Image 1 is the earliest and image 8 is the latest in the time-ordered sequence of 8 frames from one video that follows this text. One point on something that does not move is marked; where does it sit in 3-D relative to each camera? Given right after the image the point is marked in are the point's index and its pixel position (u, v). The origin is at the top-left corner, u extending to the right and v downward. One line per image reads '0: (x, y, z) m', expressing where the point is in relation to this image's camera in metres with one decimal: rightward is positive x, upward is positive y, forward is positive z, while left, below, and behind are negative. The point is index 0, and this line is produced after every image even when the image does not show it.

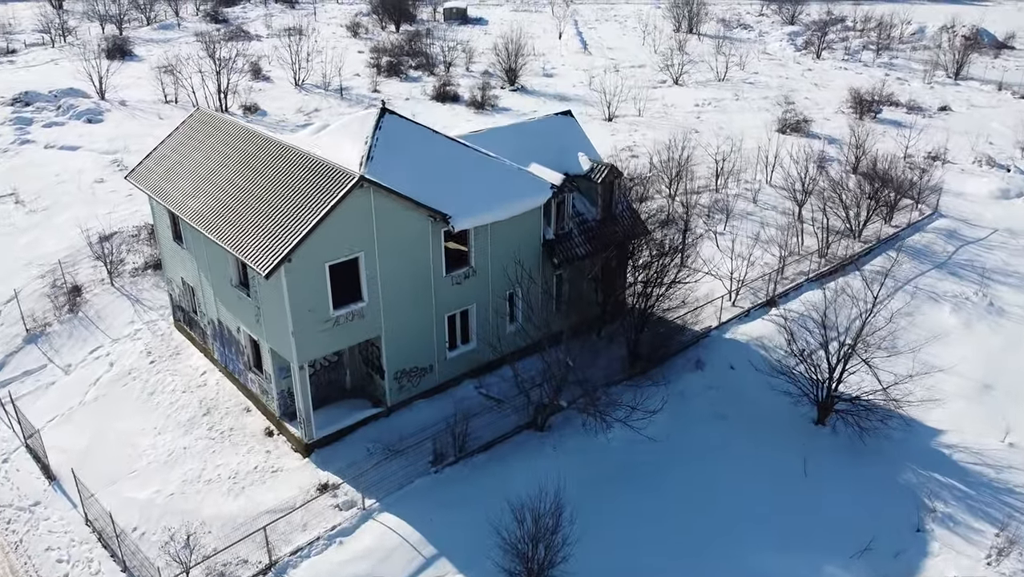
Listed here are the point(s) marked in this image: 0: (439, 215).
0: (-1.5, +1.5, +16.0) m
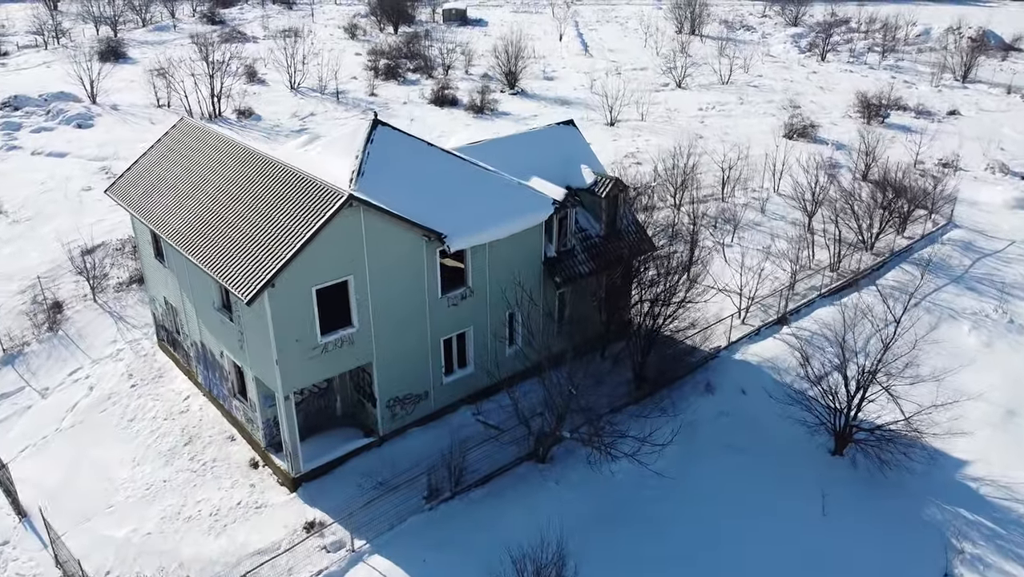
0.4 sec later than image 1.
0: (-1.5, +1.0, +15.1) m
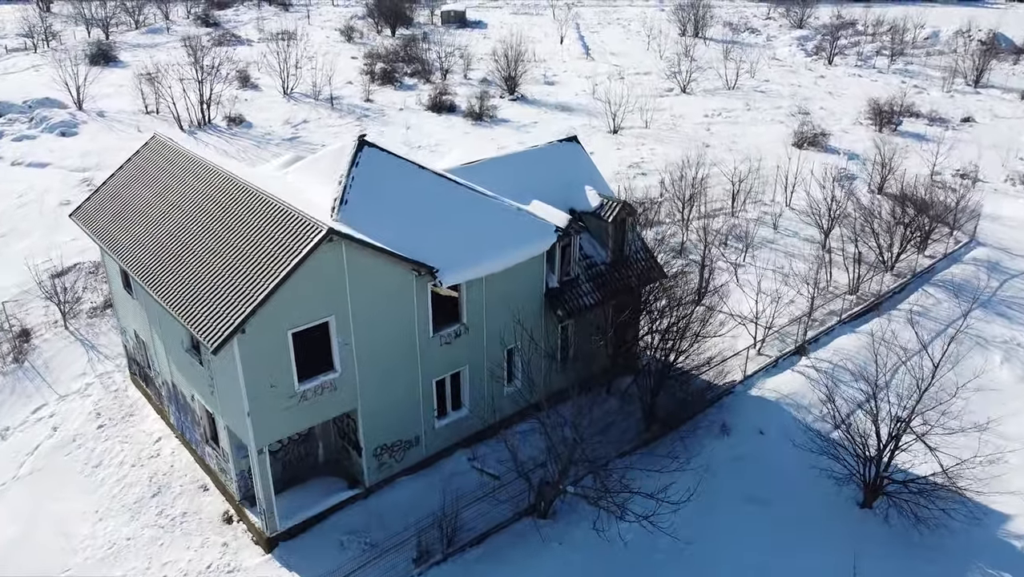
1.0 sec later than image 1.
0: (-1.5, +0.3, +13.7) m
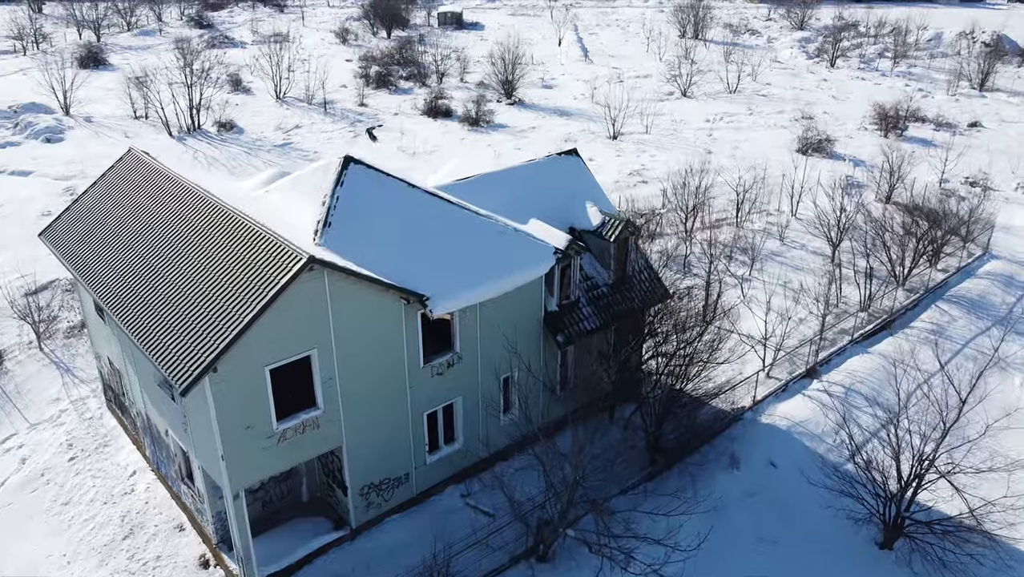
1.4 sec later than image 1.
0: (-1.6, -0.1, +12.7) m
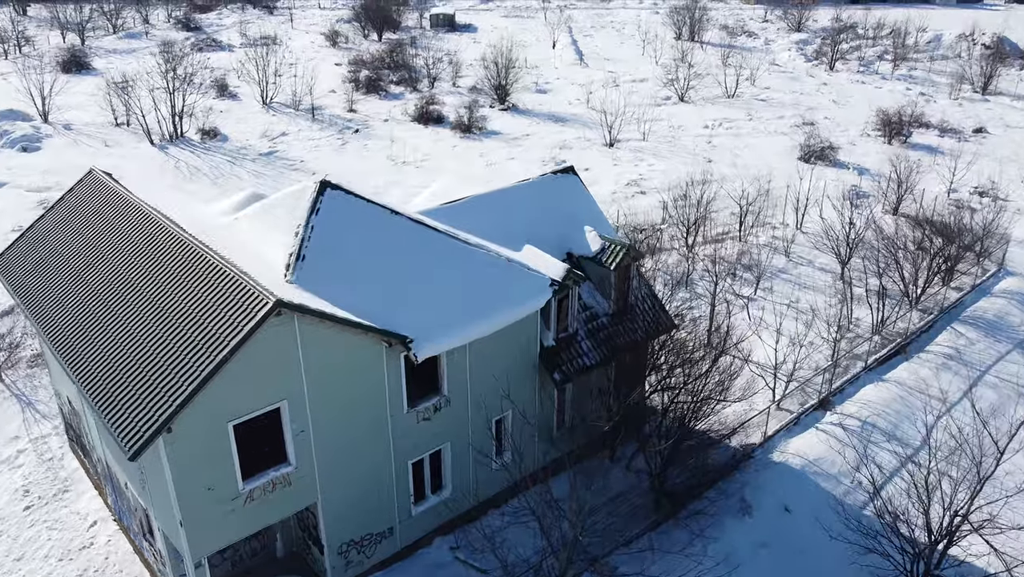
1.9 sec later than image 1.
0: (-1.7, -0.7, +11.5) m
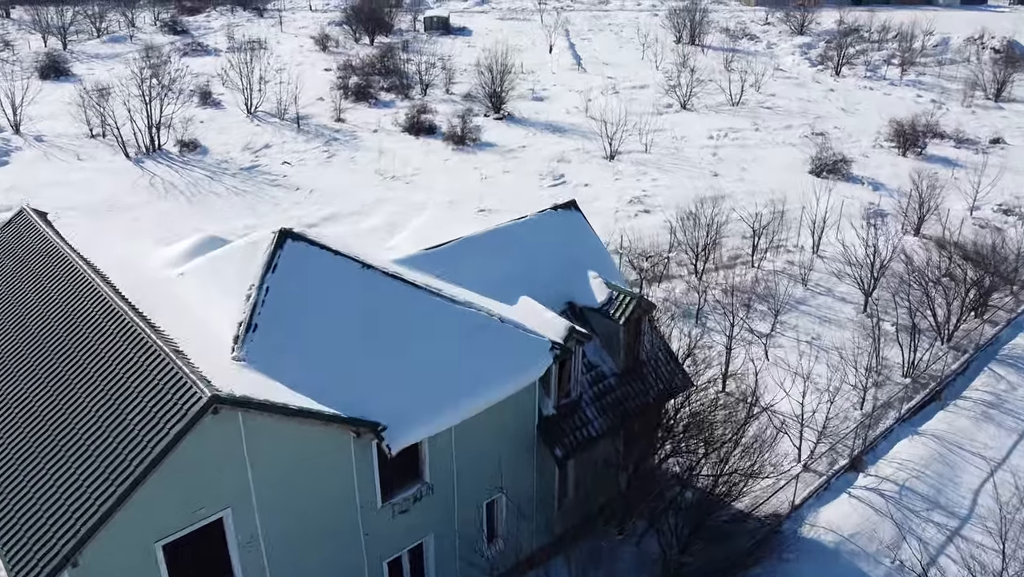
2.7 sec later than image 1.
0: (-1.8, -1.7, +9.6) m
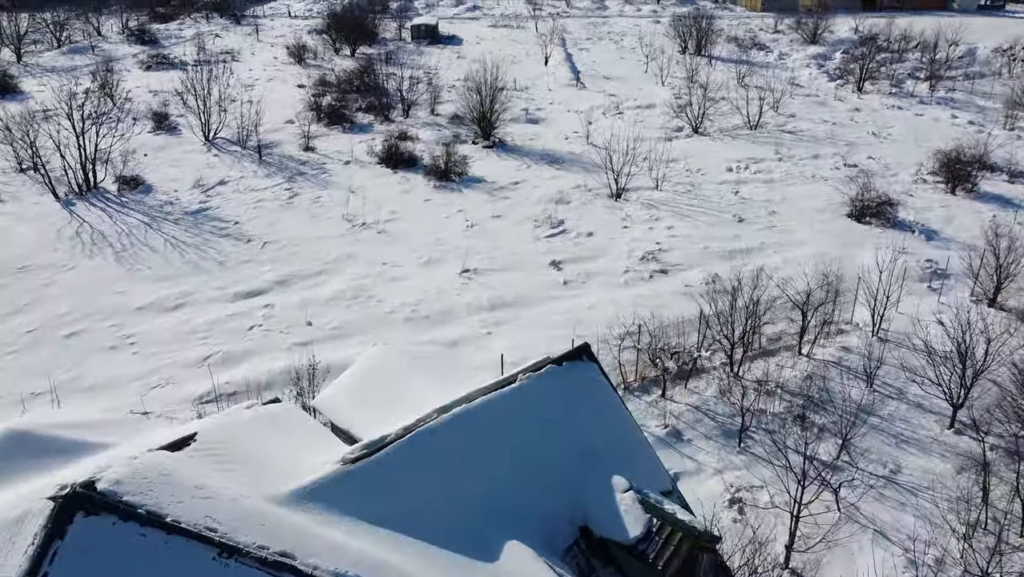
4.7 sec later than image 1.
0: (-1.9, -4.0, +4.7) m
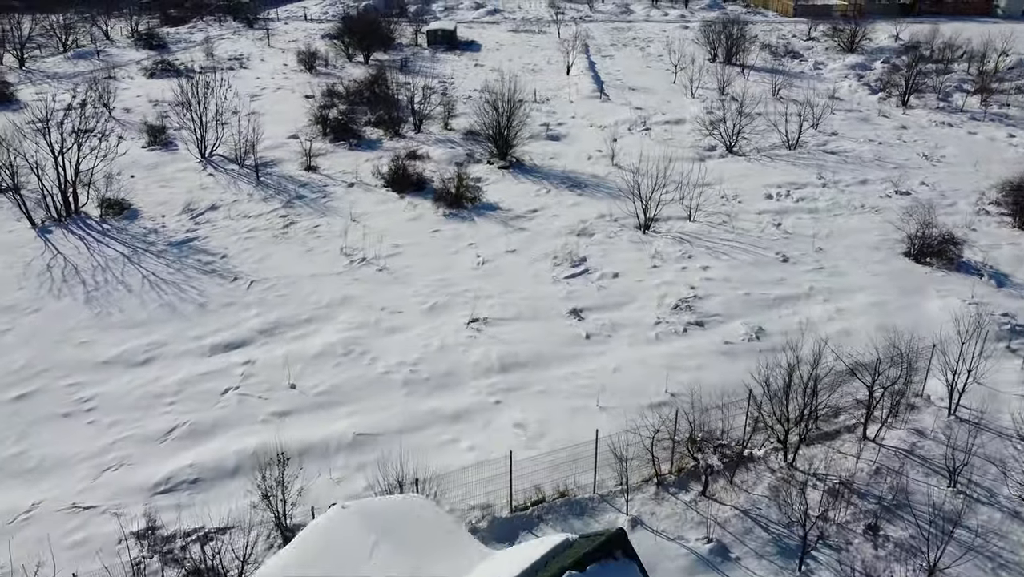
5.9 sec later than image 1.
0: (-2.1, -5.4, +1.8) m
